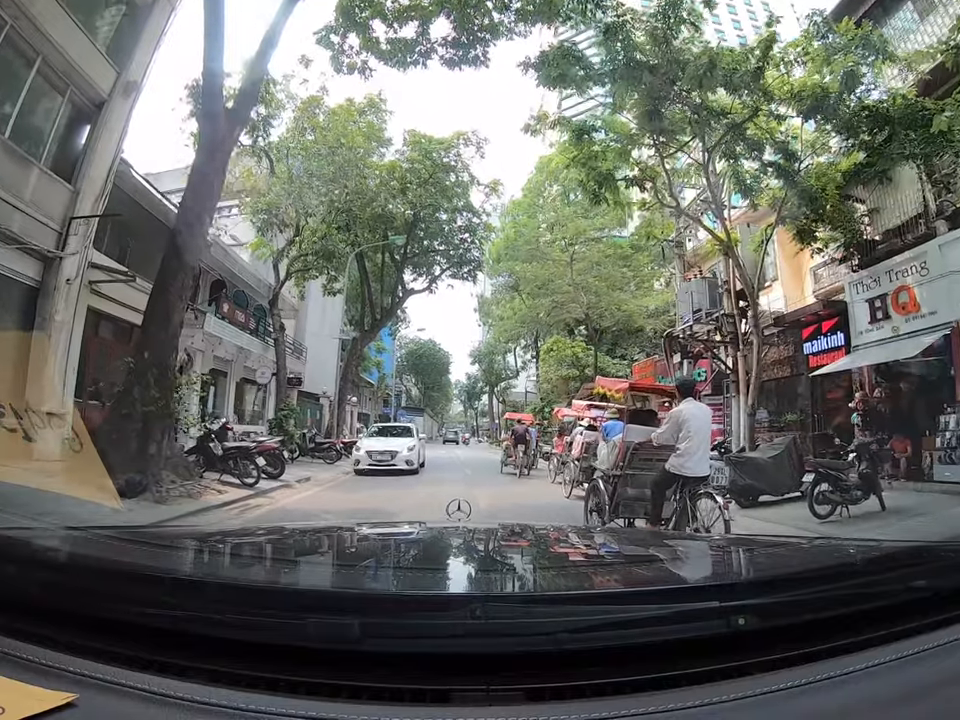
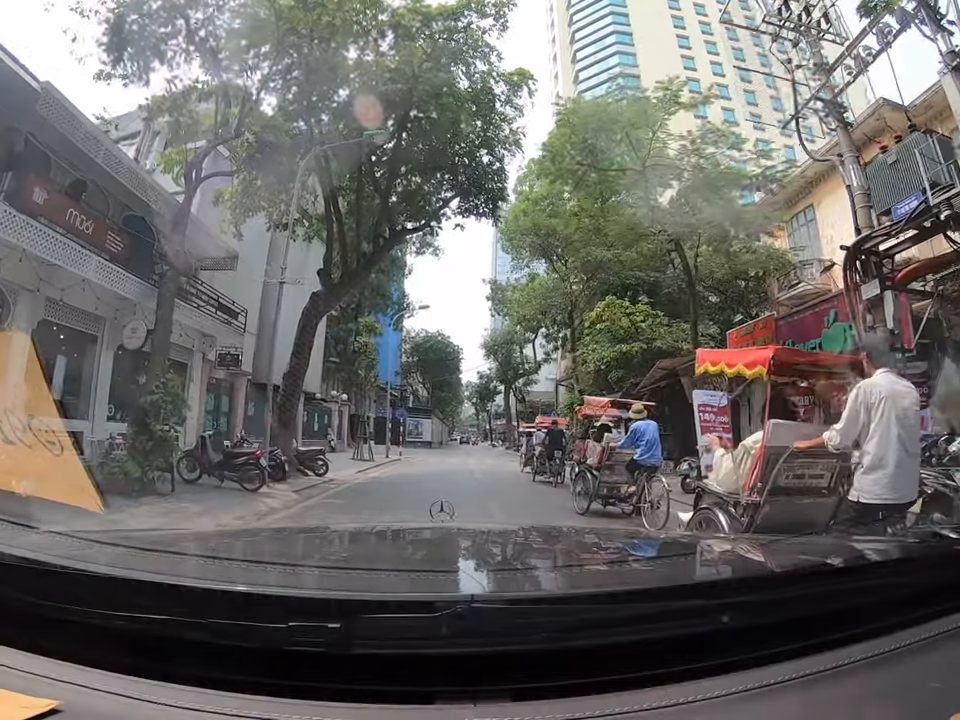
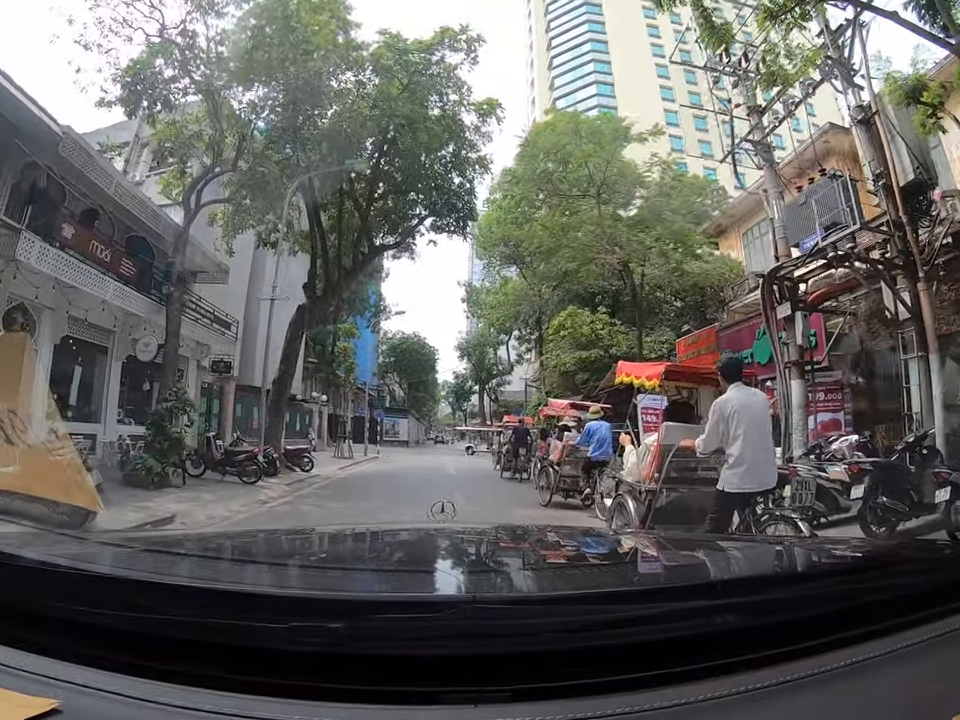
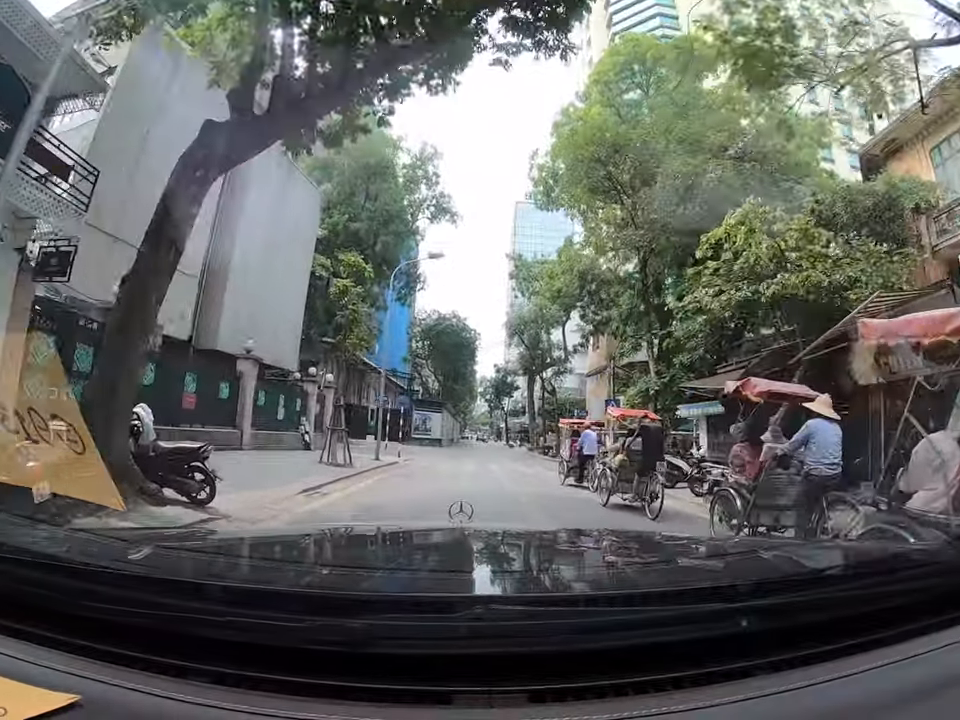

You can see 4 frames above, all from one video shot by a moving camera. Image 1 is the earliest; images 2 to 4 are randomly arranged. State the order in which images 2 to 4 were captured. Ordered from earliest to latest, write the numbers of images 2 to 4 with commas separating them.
3, 2, 4
